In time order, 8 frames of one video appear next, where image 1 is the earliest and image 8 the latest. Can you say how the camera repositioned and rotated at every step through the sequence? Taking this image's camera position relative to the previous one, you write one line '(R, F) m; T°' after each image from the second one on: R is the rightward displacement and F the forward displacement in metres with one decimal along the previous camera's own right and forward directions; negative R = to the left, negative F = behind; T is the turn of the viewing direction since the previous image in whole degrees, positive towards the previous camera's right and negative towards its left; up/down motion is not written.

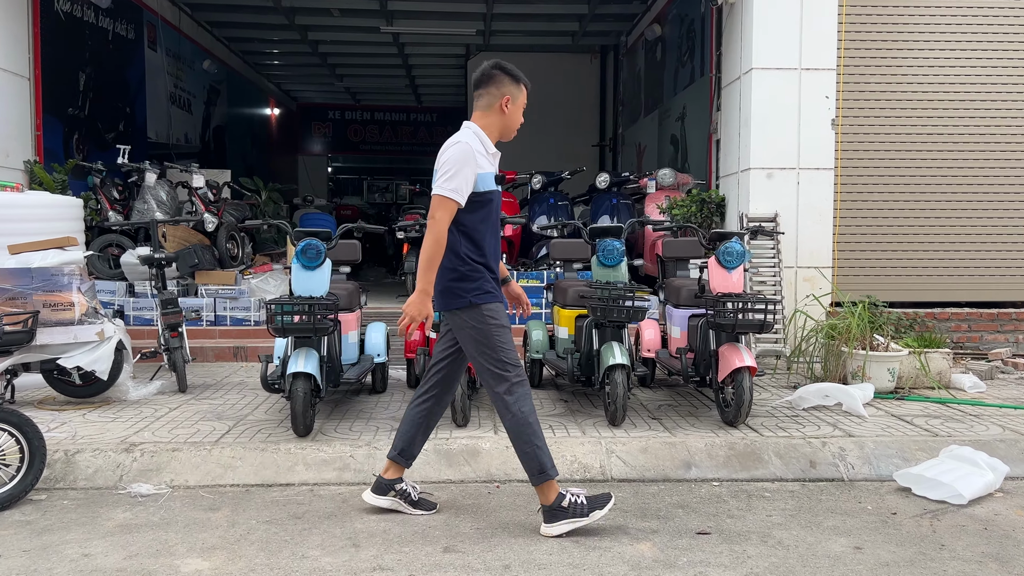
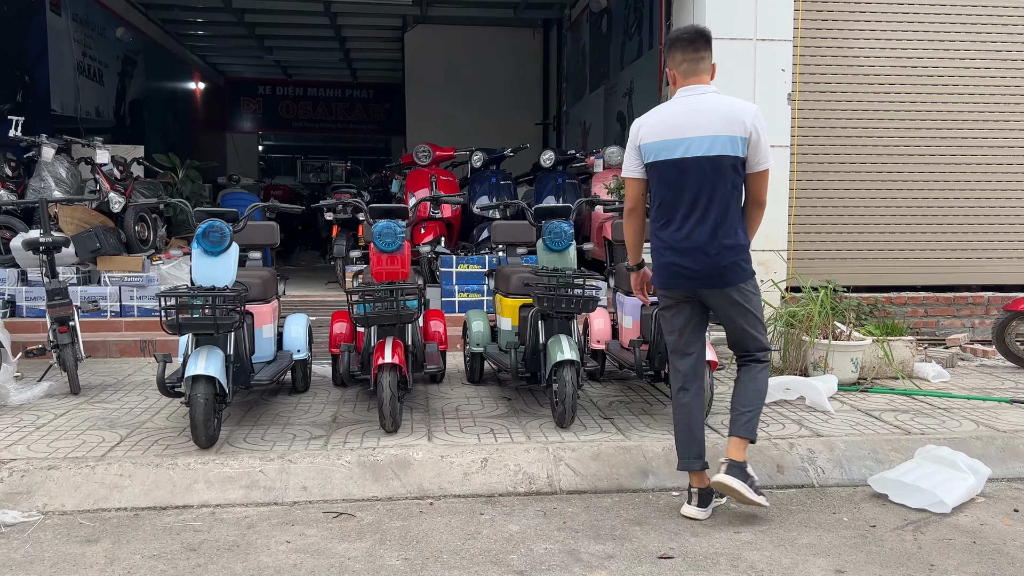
(0.0, +0.4) m; +4°
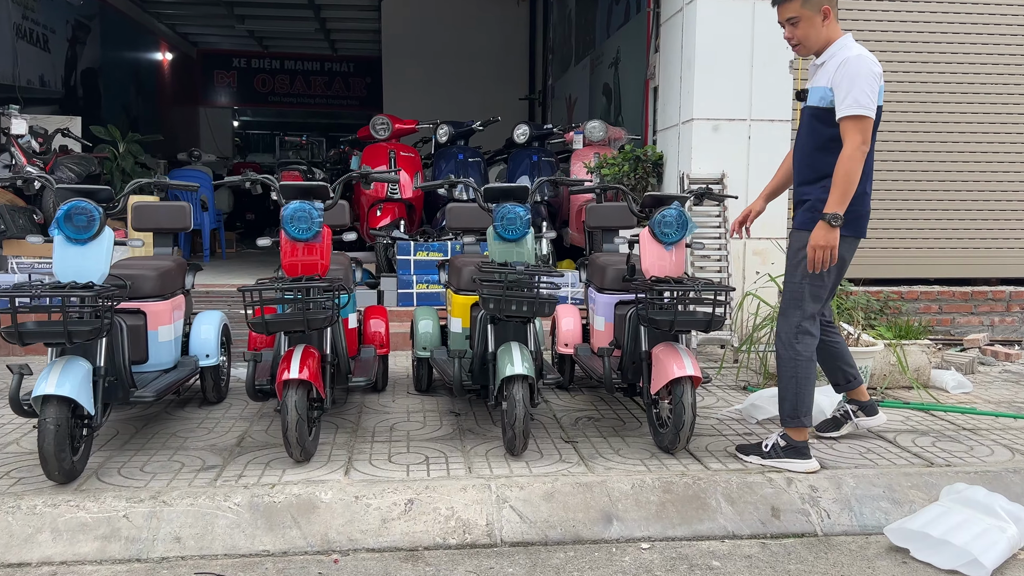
(+0.2, +0.6) m; 0°
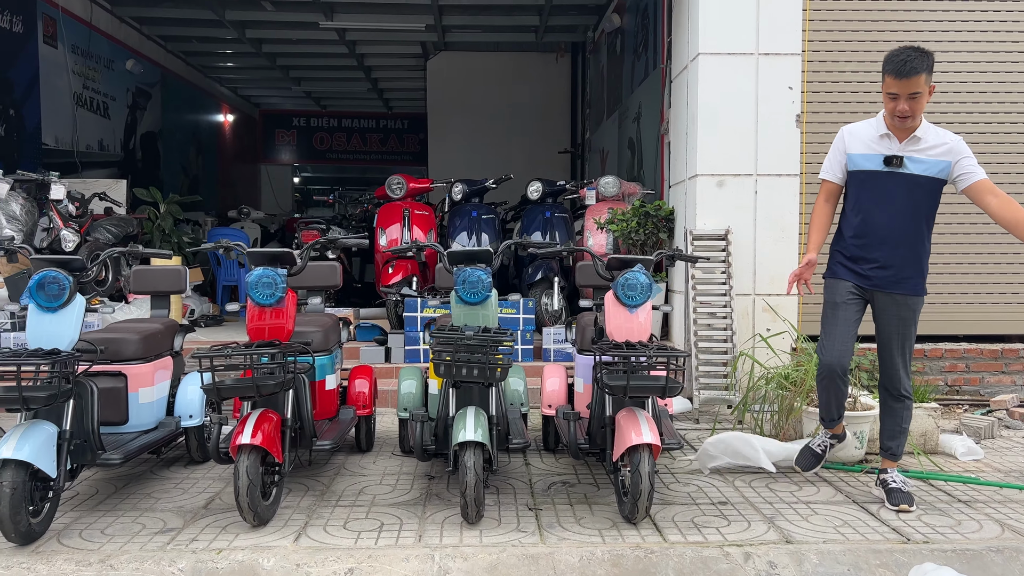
(+0.4, 0.0) m; -5°
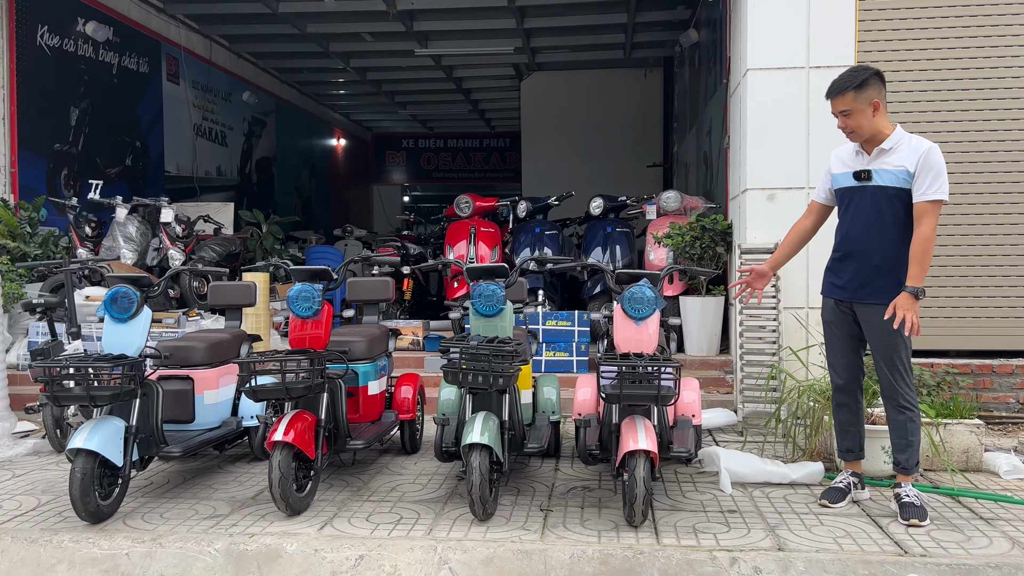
(+0.4, -0.2) m; -9°
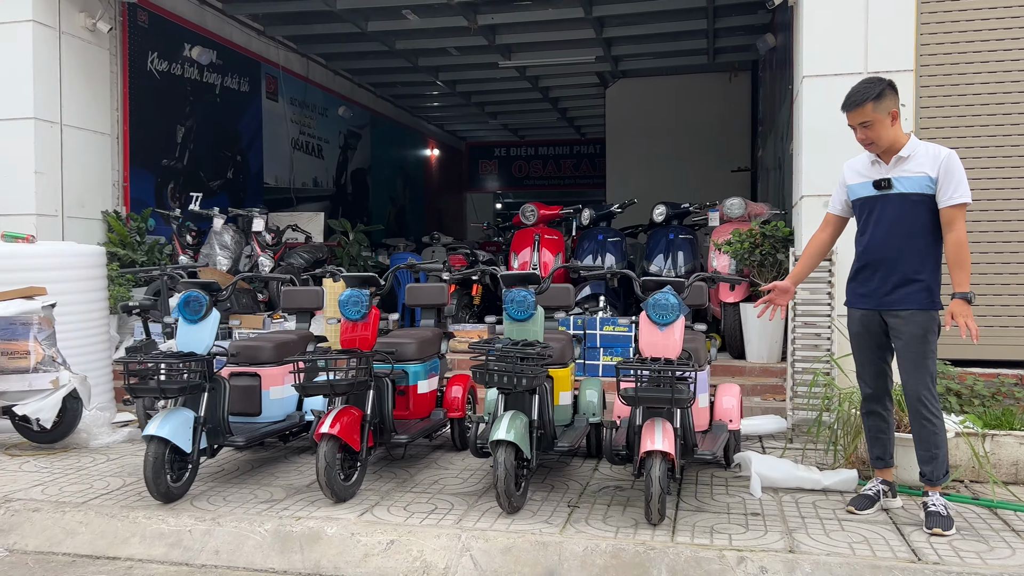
(+0.3, -0.2) m; -7°
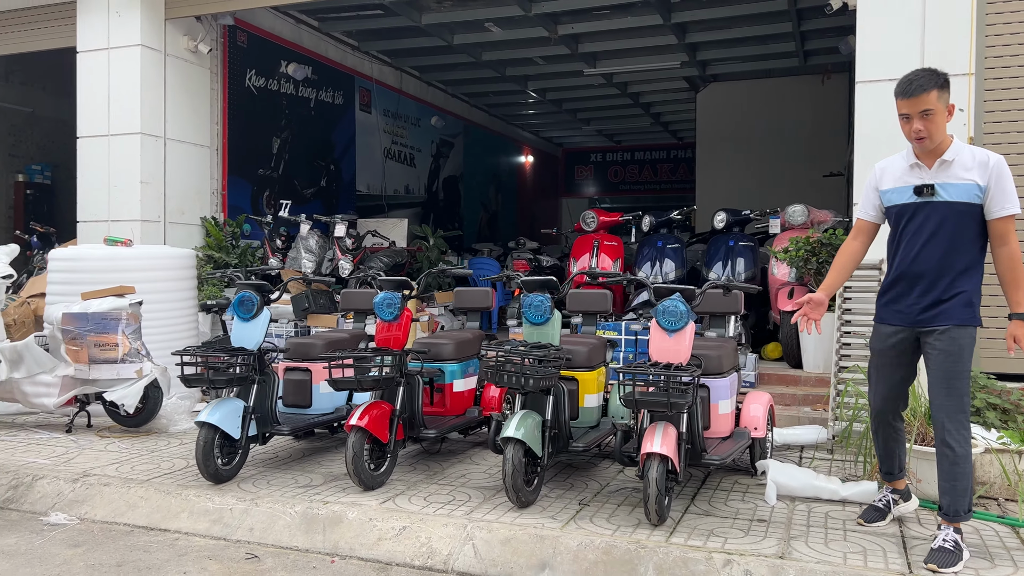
(+0.4, -0.1) m; -8°
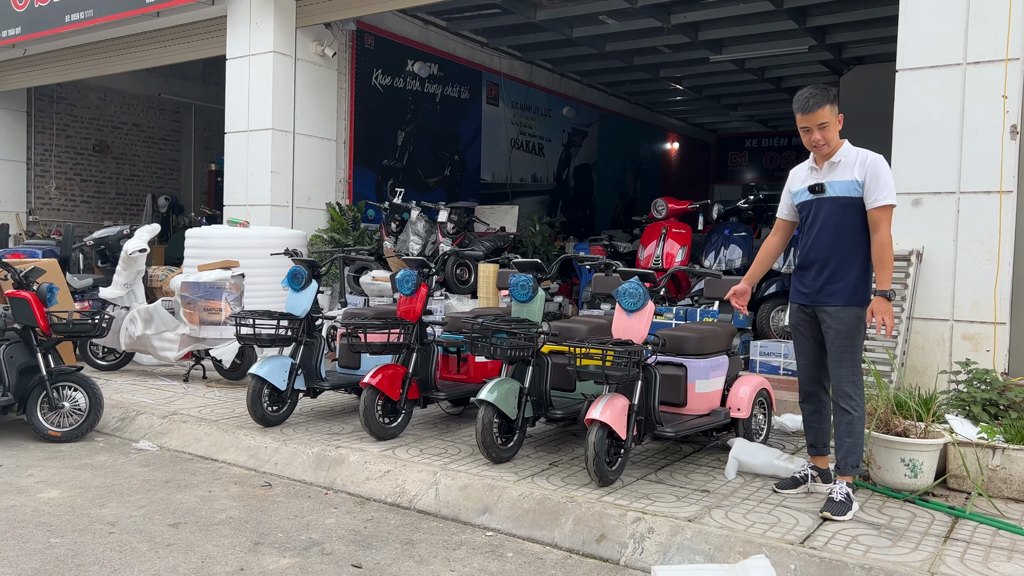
(+1.0, -0.3) m; -13°
